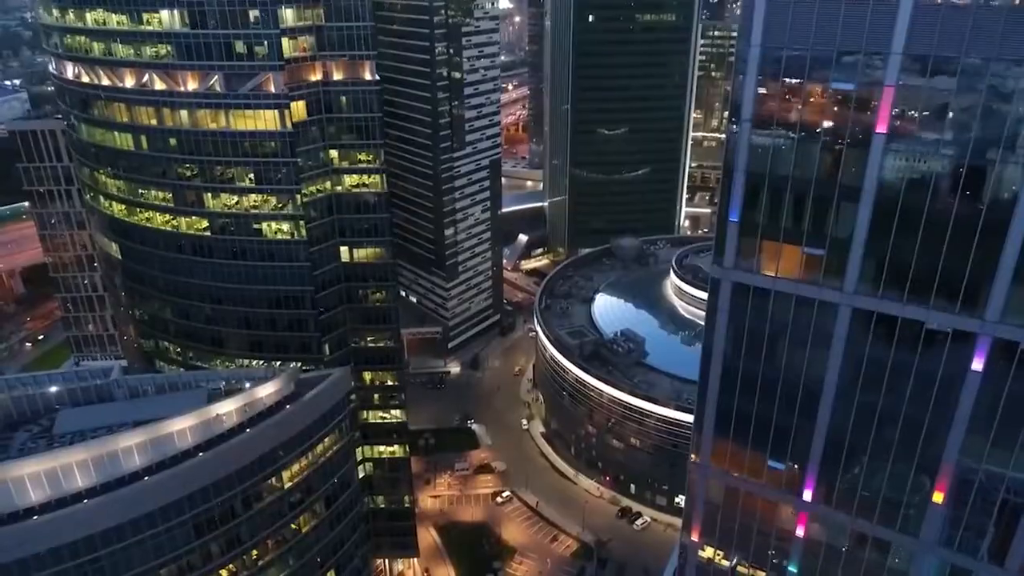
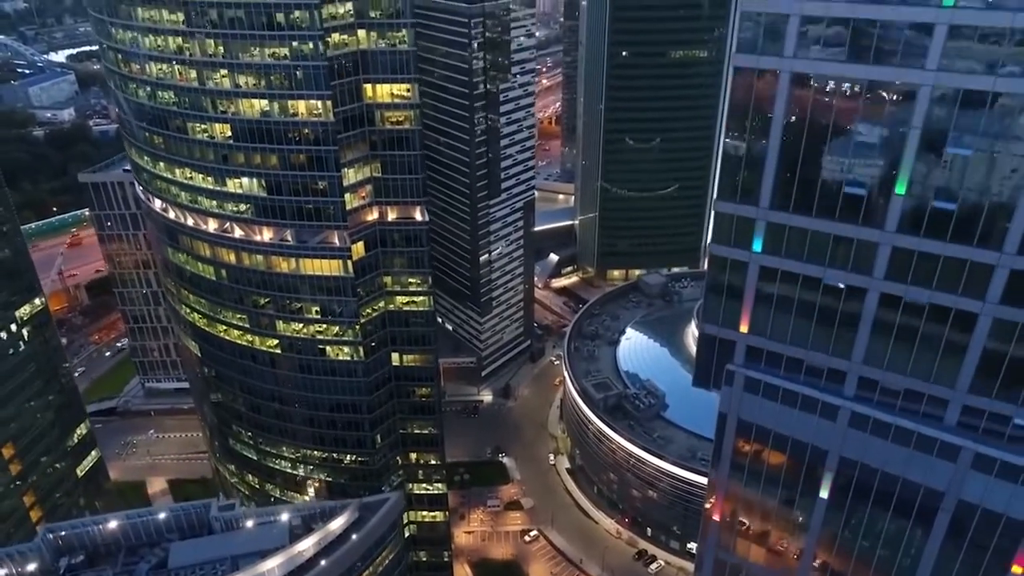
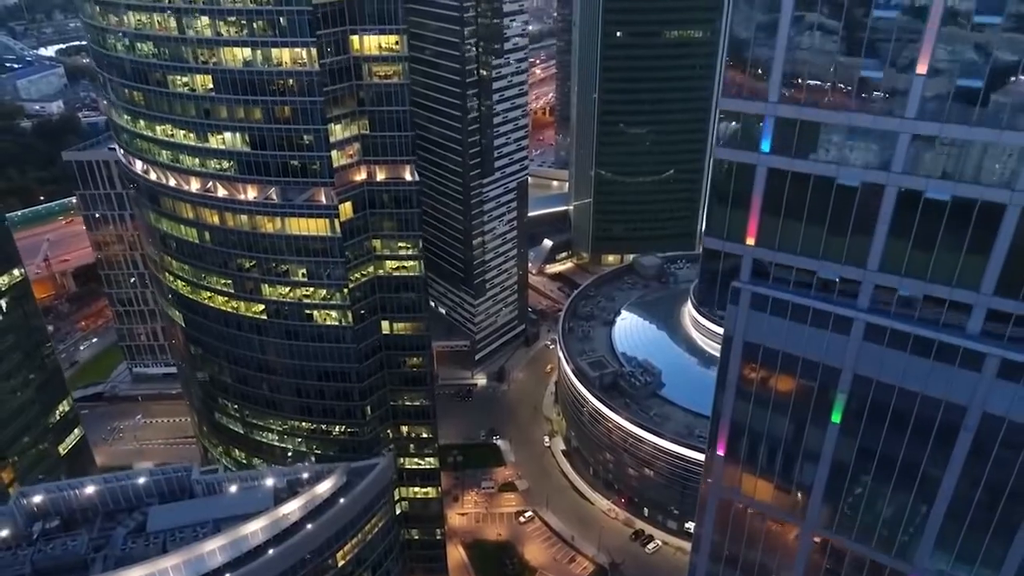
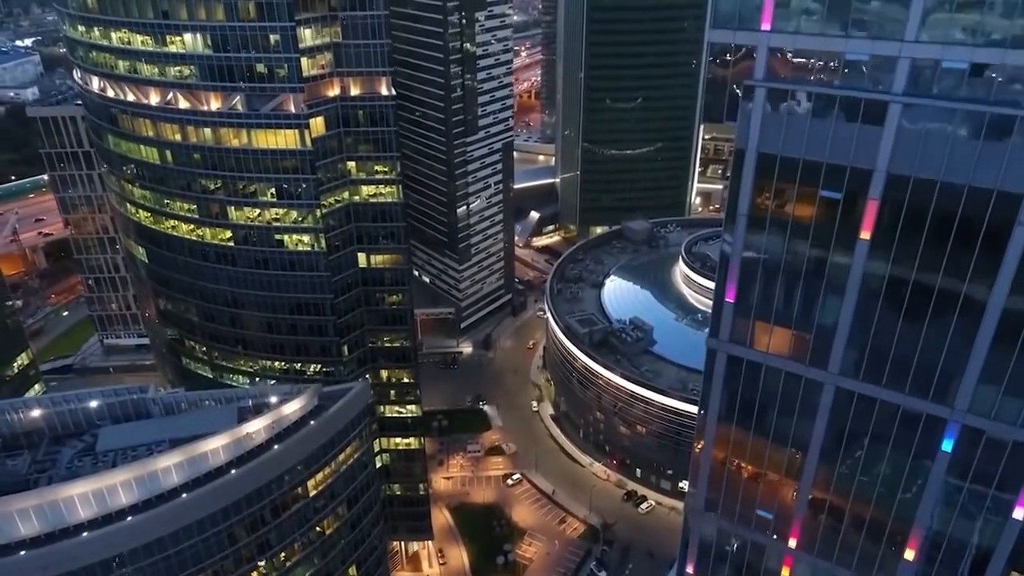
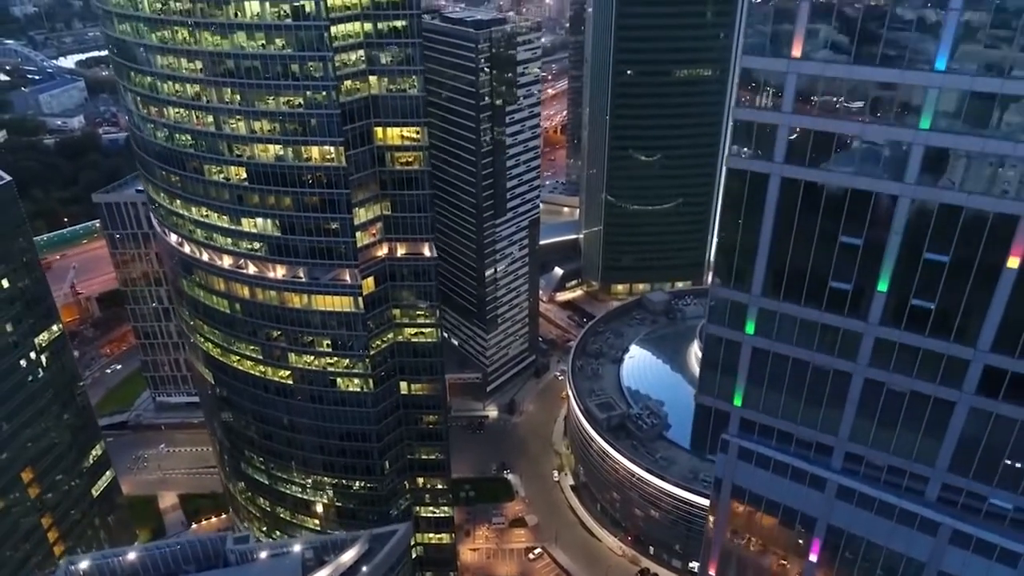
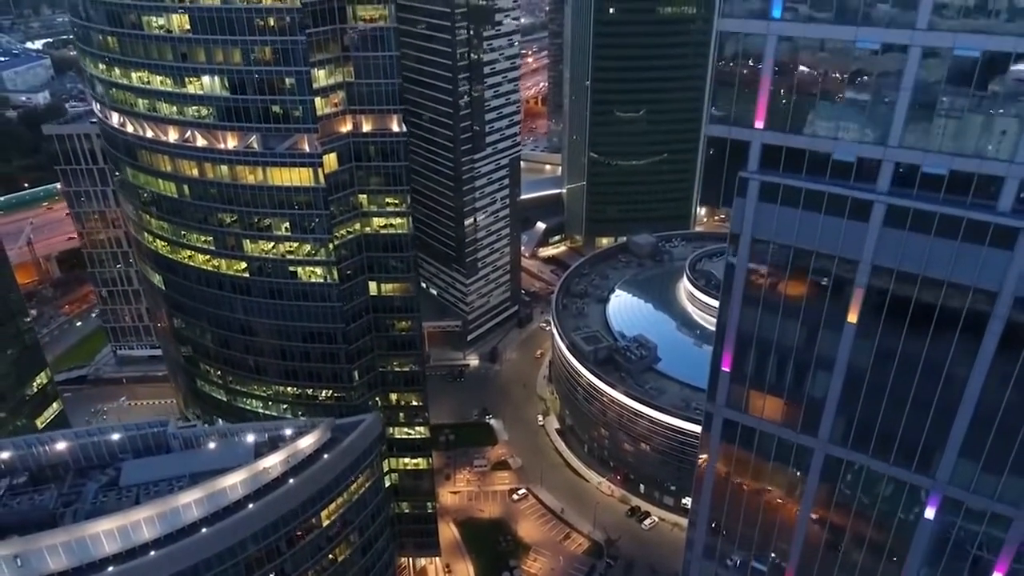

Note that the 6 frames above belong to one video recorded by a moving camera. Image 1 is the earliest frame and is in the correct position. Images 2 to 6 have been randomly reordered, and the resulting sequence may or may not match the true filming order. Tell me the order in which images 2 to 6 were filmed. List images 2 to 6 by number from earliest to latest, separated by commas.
4, 6, 3, 2, 5
